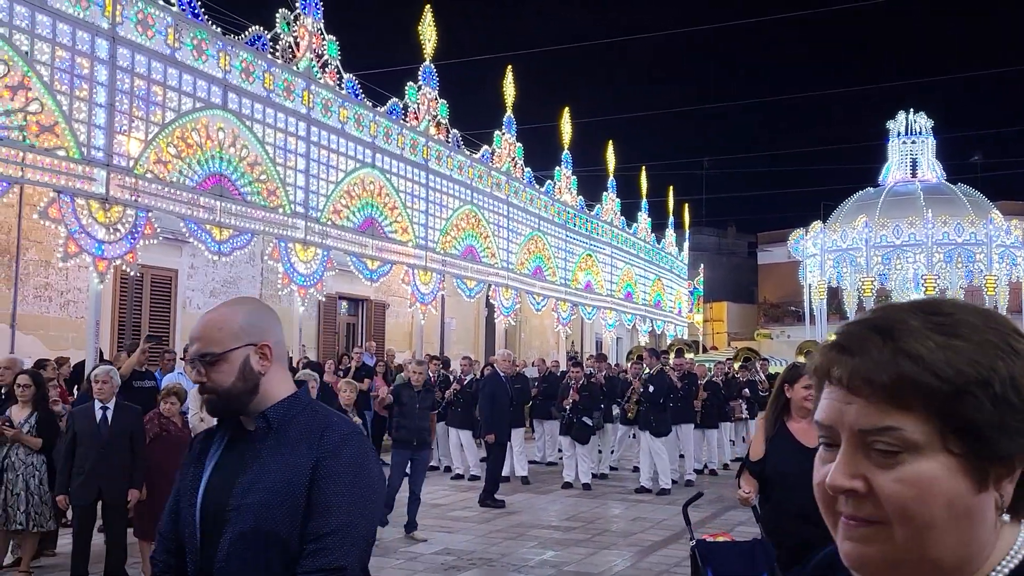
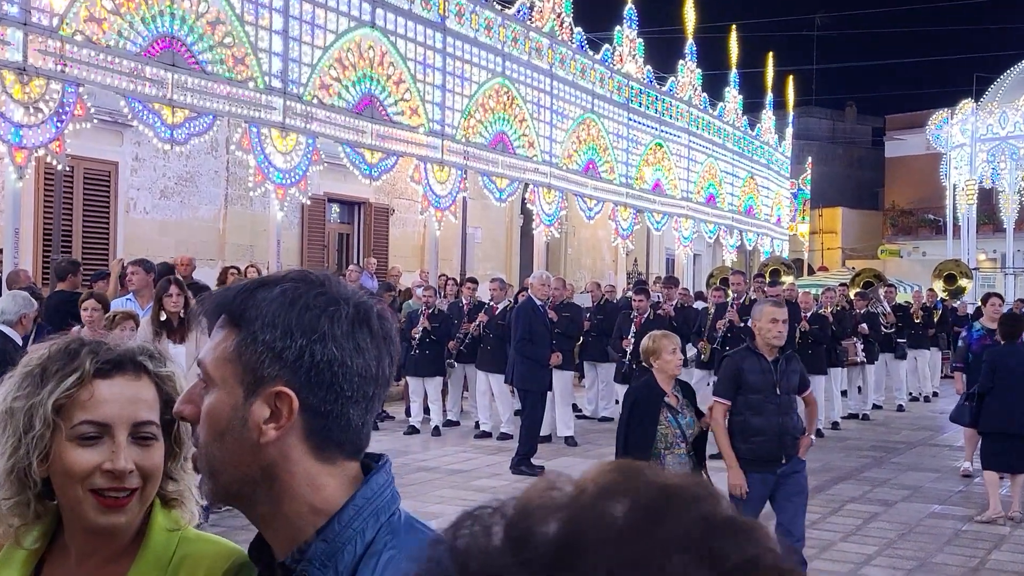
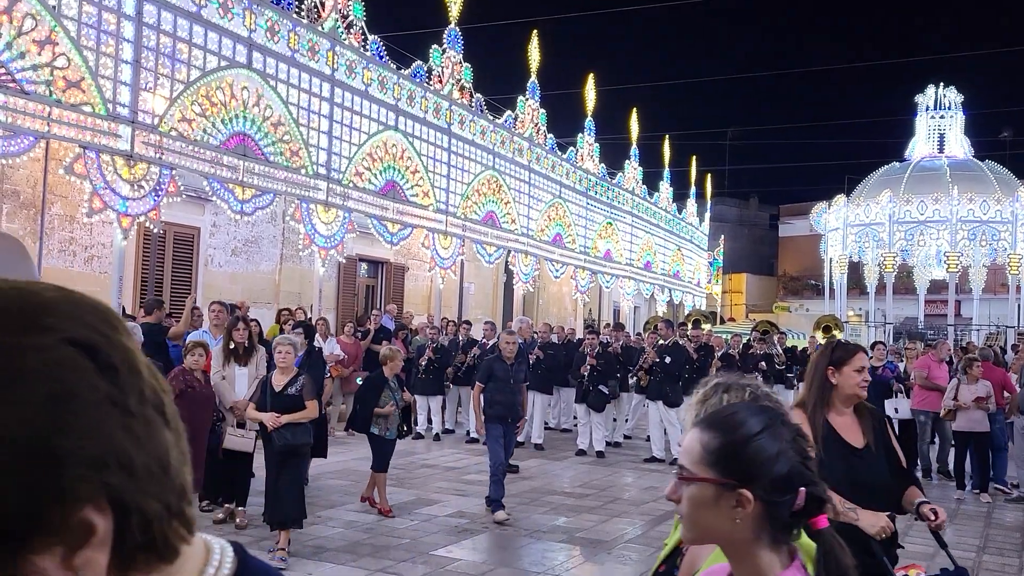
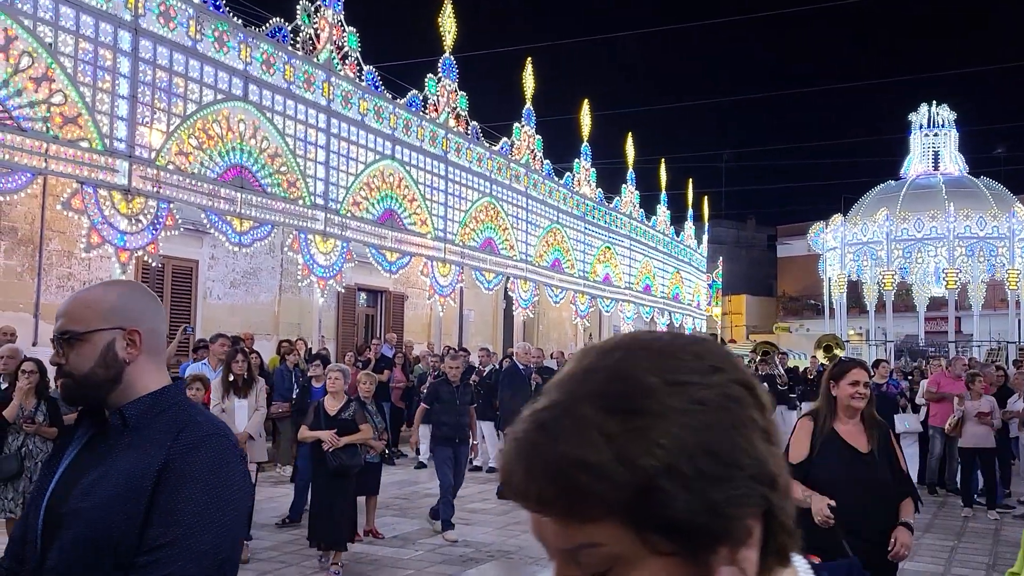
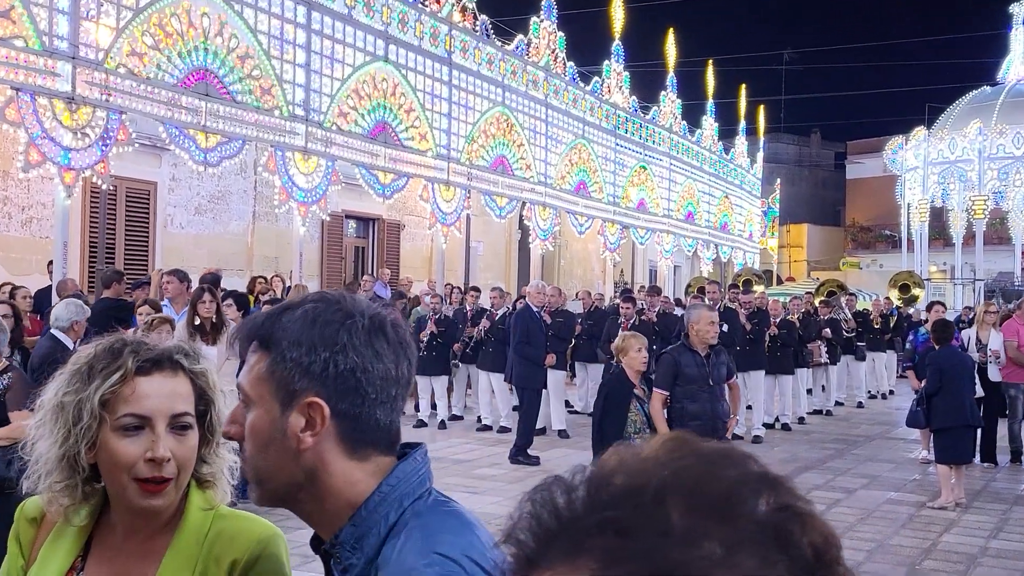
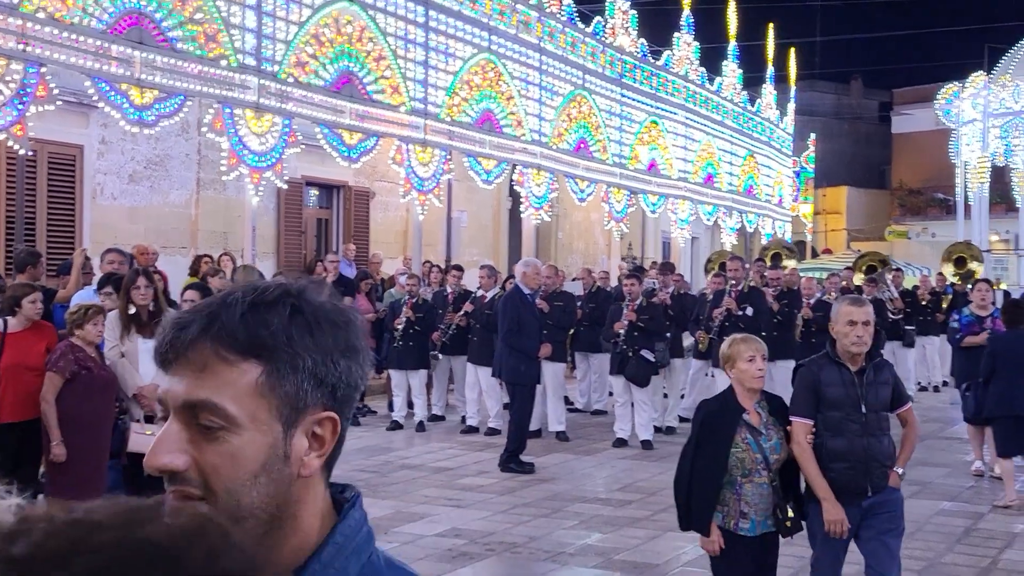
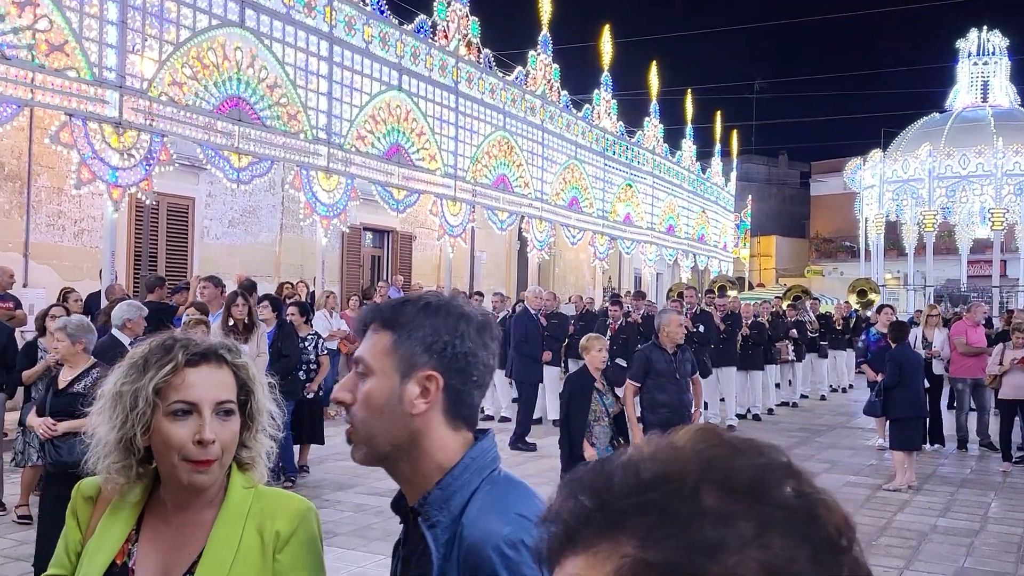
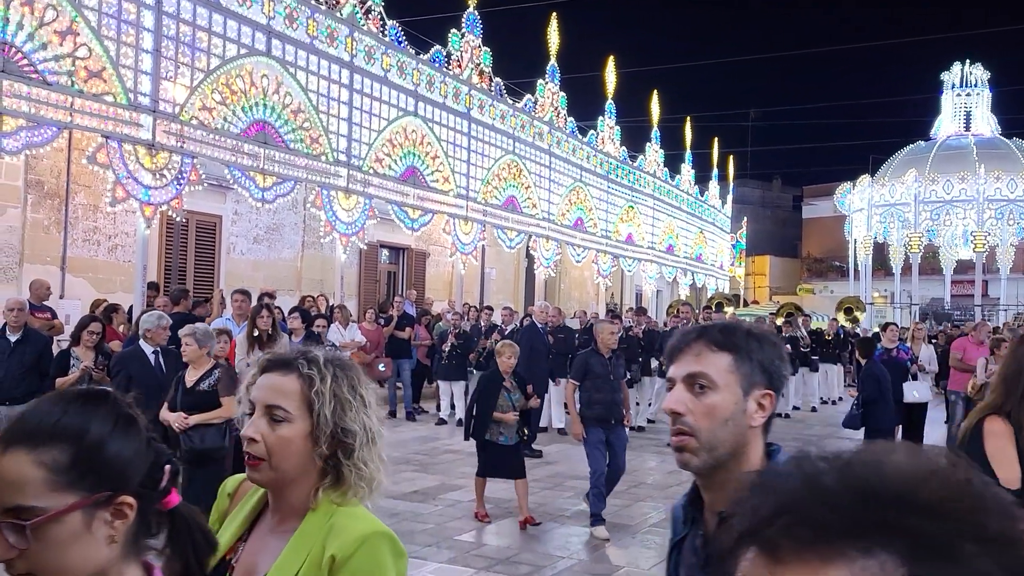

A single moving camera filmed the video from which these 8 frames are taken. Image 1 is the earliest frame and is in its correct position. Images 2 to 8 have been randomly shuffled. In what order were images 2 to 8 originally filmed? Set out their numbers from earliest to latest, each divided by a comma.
4, 3, 8, 7, 5, 2, 6
